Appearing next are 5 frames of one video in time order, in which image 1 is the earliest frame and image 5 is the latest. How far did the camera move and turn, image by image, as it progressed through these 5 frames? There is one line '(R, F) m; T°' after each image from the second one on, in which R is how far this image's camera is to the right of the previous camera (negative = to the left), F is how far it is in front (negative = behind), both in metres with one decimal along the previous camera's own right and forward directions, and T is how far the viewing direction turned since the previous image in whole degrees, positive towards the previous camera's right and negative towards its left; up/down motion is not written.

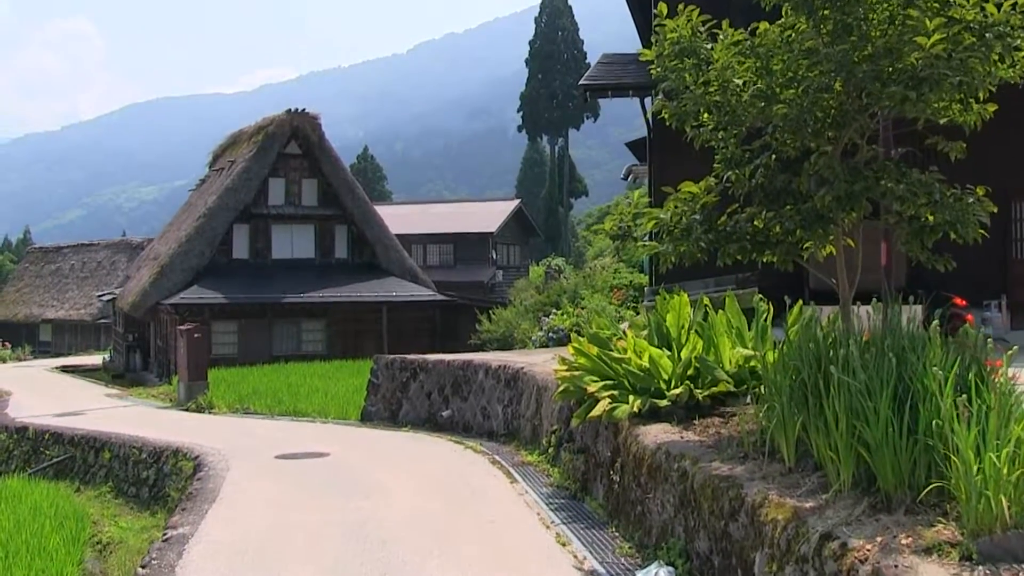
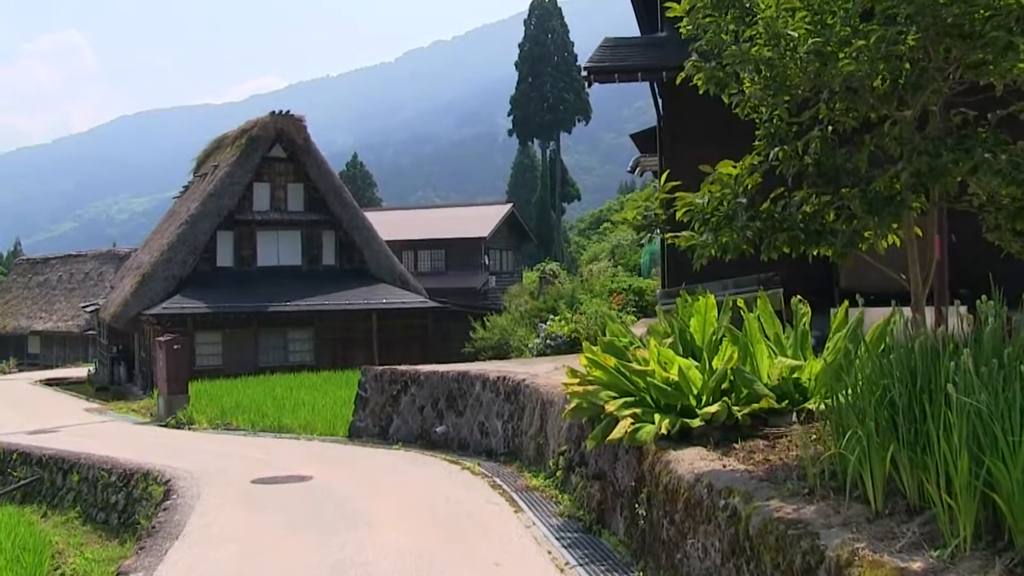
(-0.1, +0.9) m; 0°
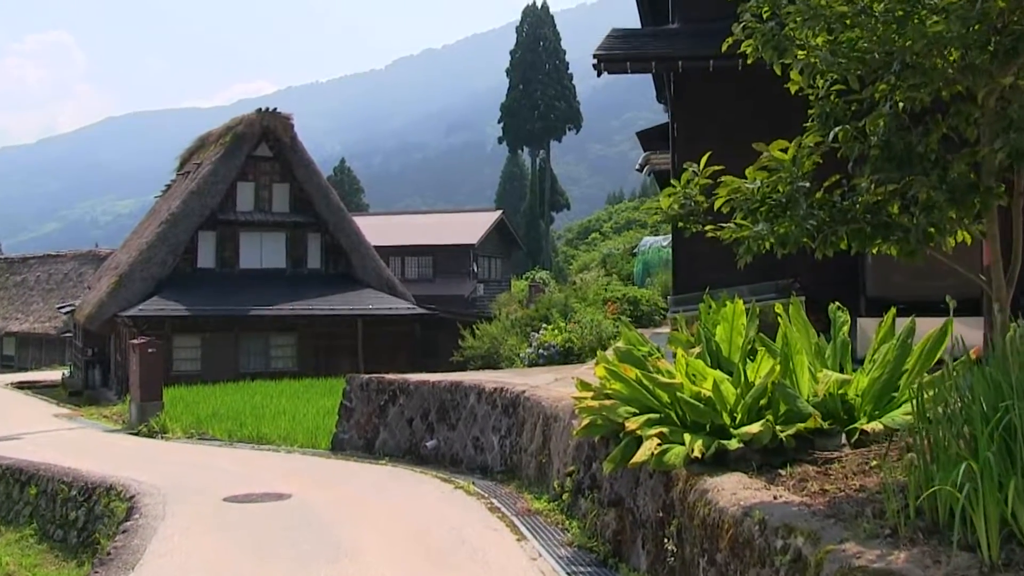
(-0.1, +0.6) m; +1°
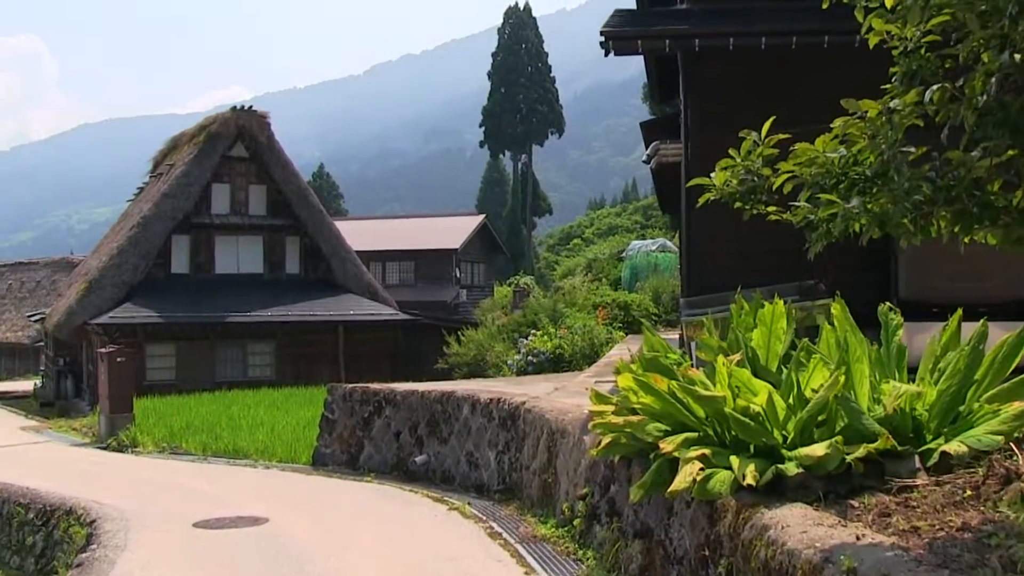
(-0.1, +0.7) m; +1°
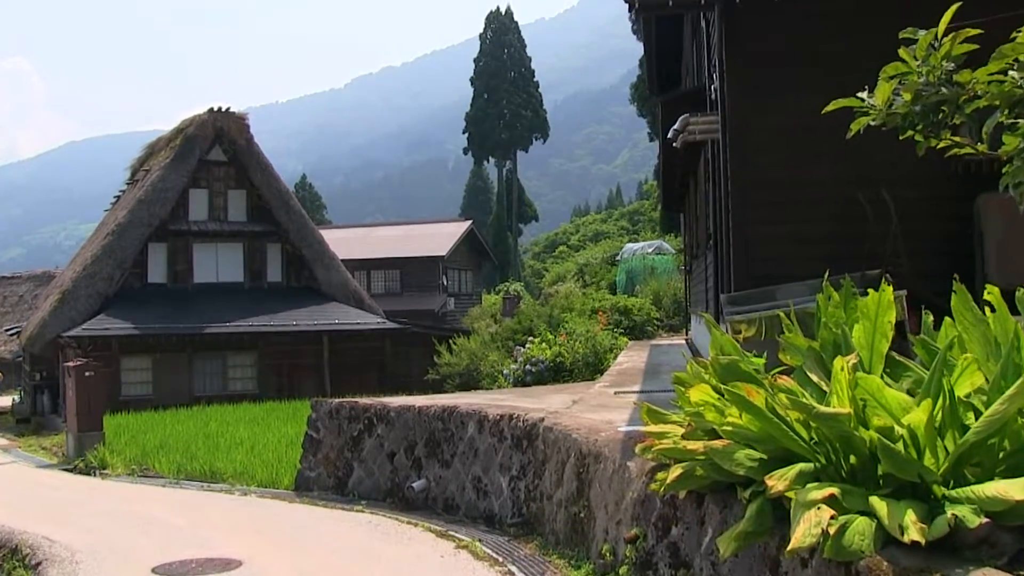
(-0.2, +1.1) m; +1°
